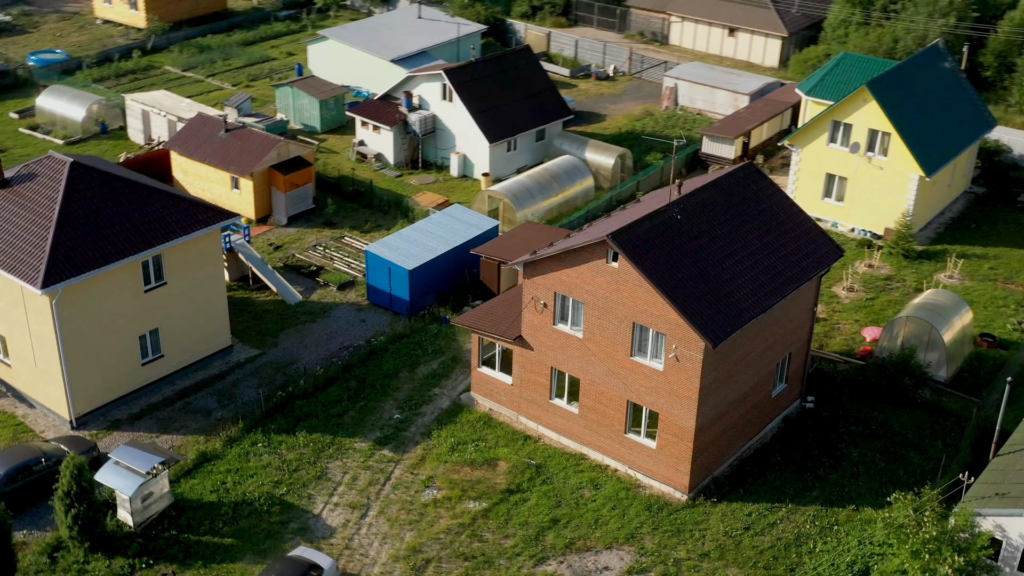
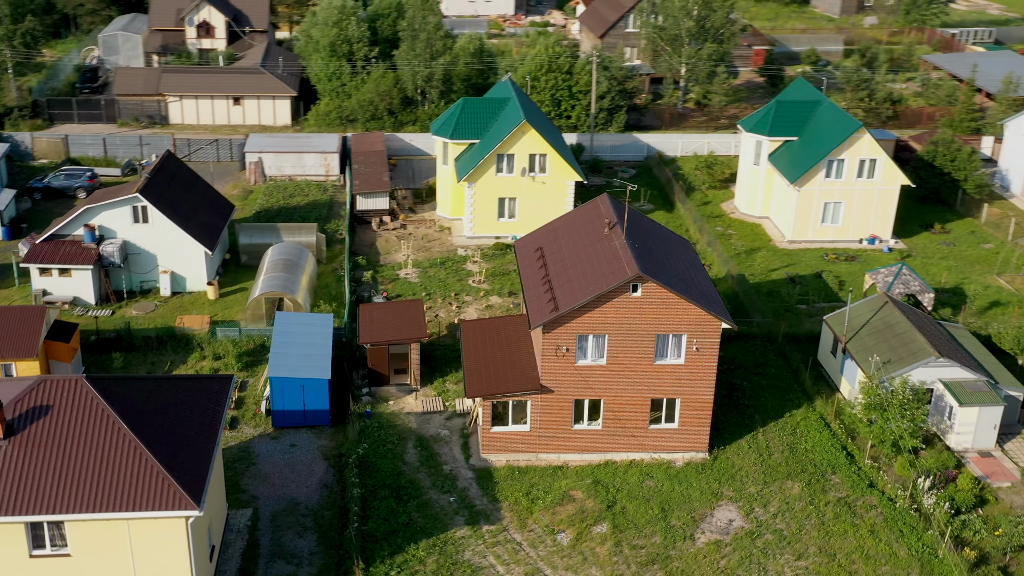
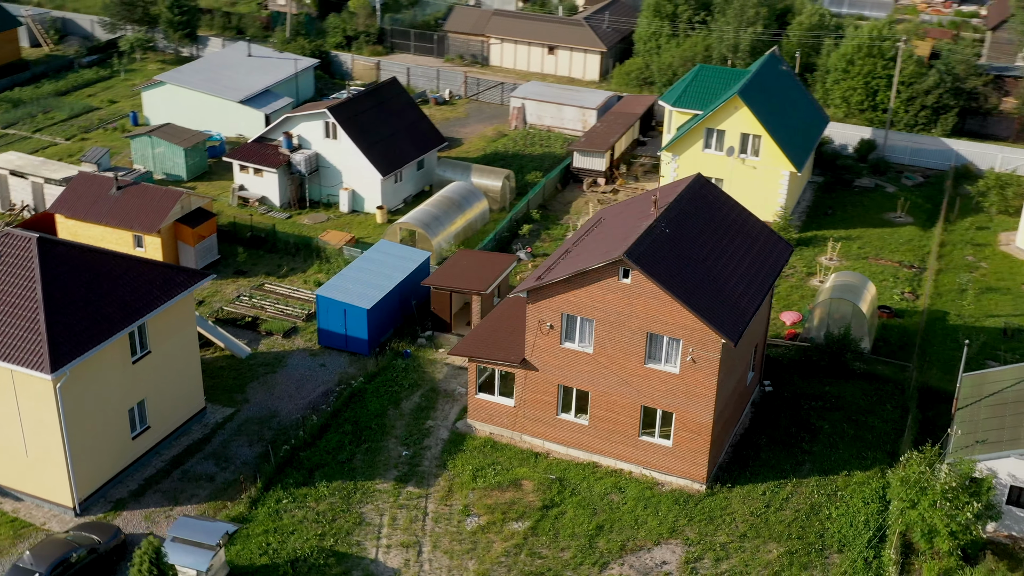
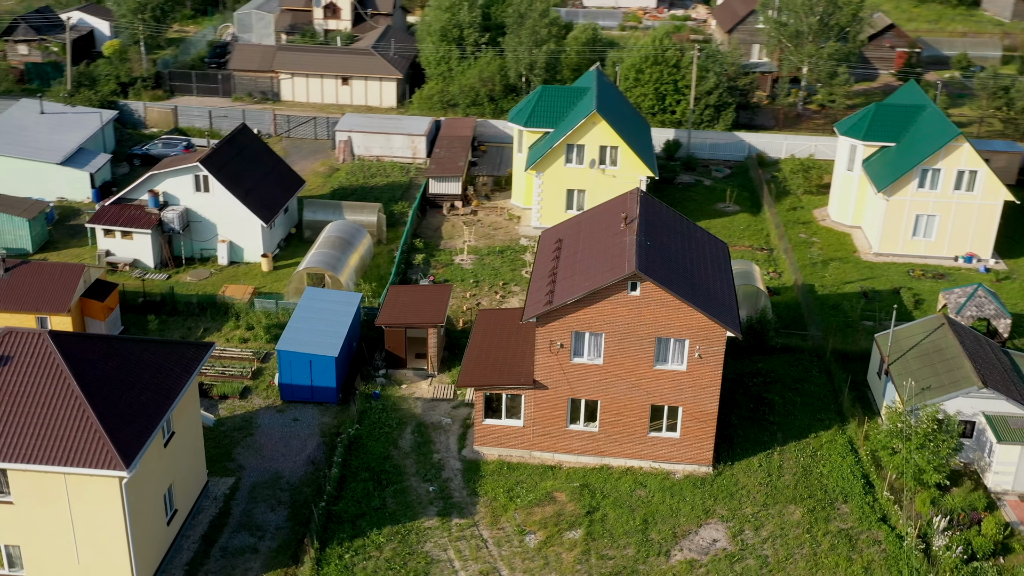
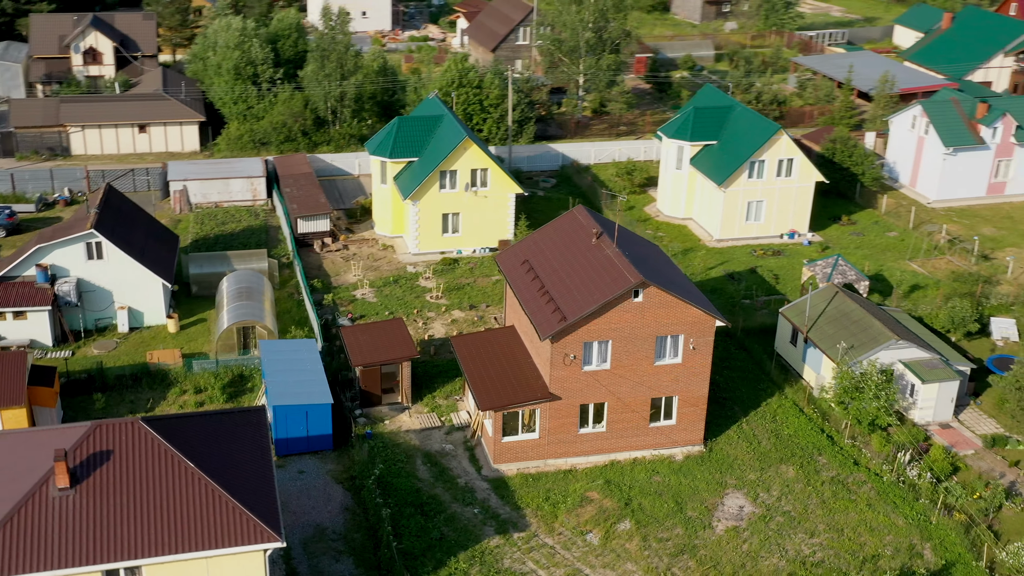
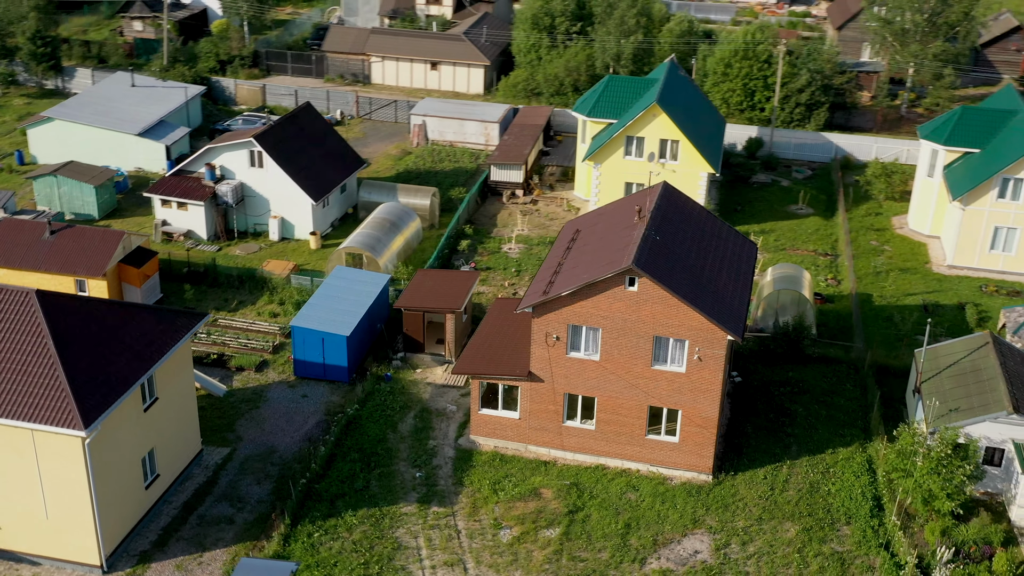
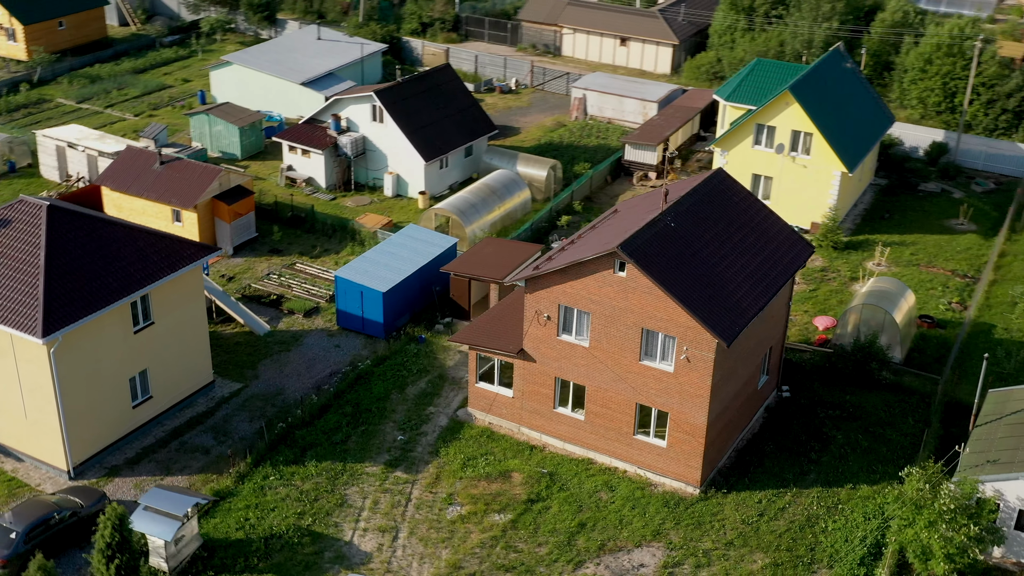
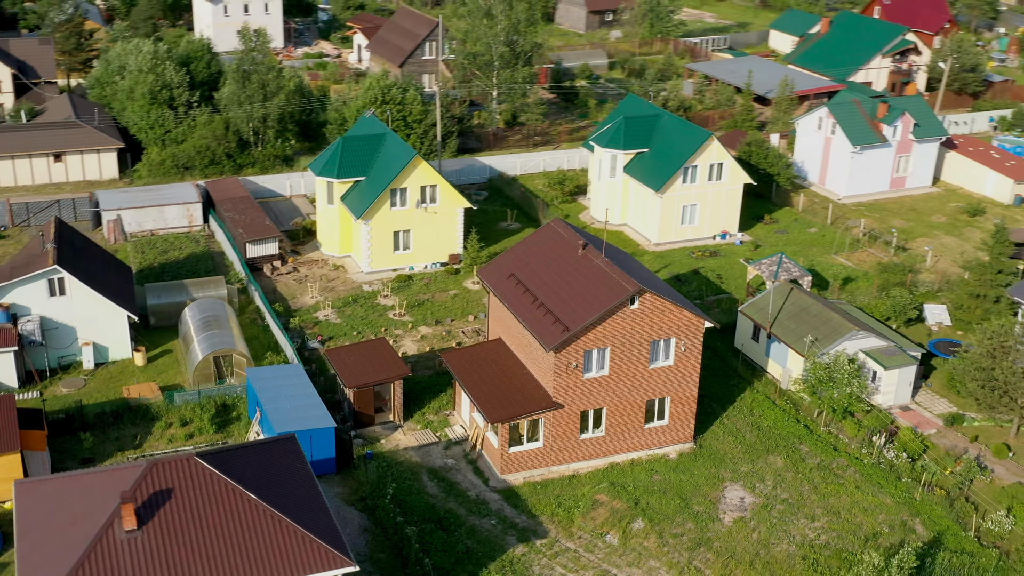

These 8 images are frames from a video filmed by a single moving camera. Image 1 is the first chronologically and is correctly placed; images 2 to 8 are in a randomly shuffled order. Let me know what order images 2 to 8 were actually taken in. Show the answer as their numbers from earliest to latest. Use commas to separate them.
7, 3, 6, 4, 2, 5, 8
